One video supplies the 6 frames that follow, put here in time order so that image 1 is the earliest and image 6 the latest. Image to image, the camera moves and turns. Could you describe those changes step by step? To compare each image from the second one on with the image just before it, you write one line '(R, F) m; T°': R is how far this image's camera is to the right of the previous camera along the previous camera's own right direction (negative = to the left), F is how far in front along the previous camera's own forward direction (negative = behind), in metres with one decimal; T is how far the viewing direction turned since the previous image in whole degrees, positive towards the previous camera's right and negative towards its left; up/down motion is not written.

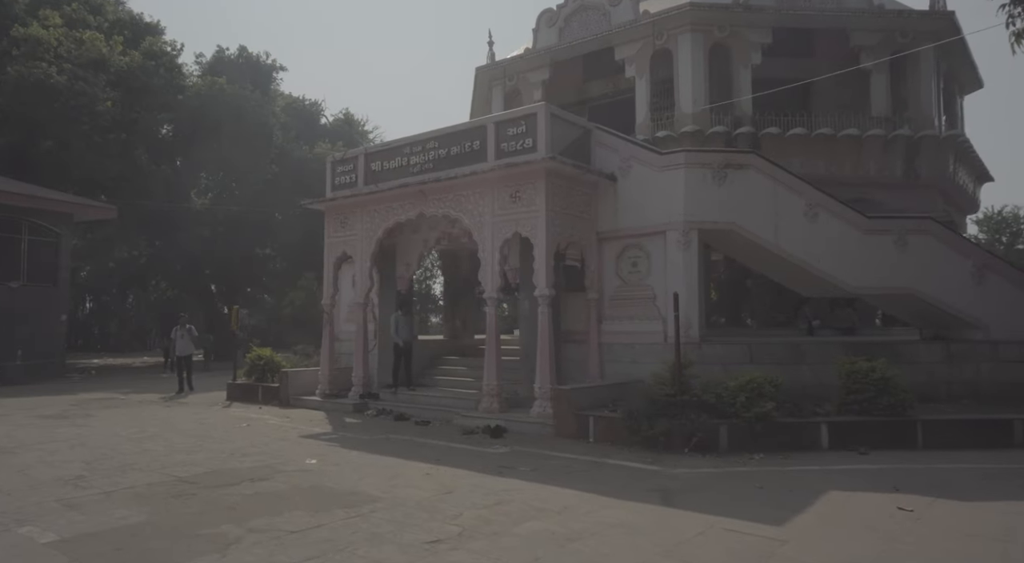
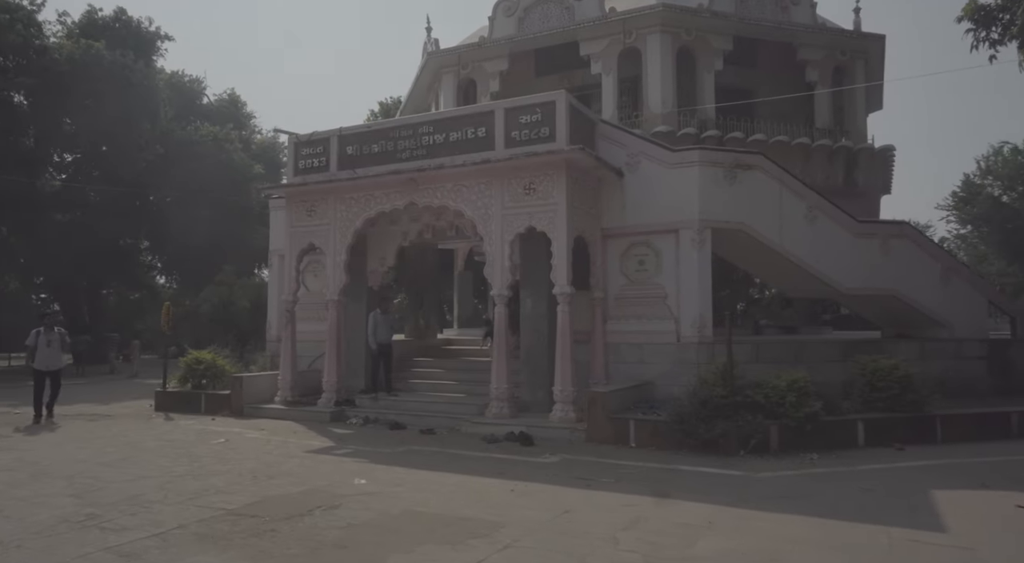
(-2.5, +0.9) m; +12°
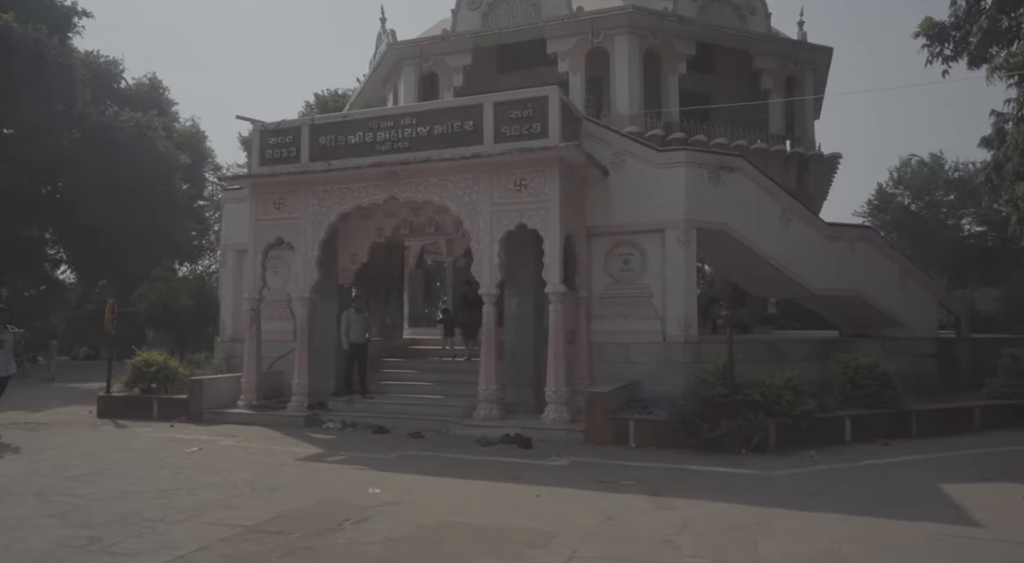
(-1.1, +0.3) m; +7°
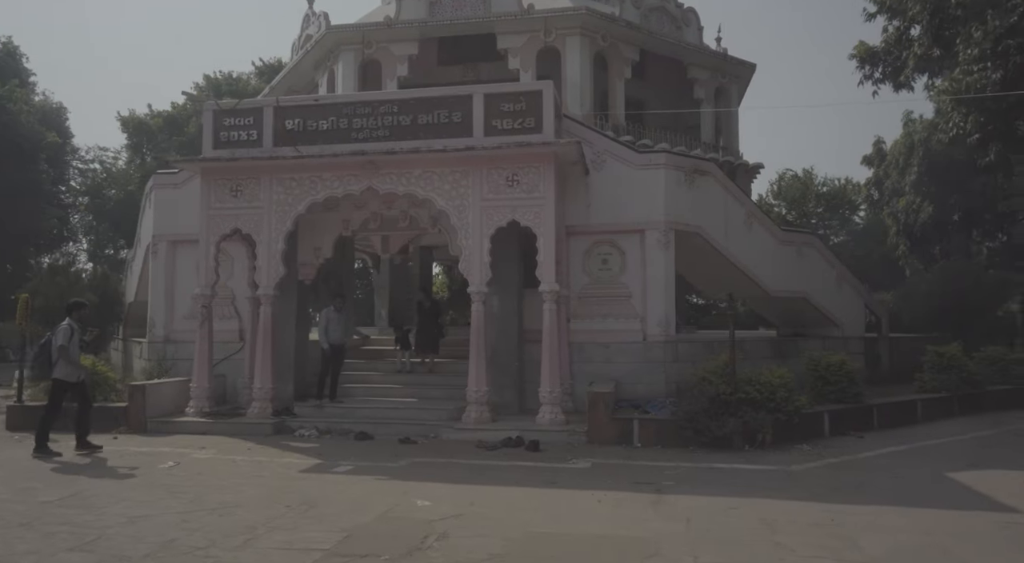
(-1.8, +0.5) m; +11°
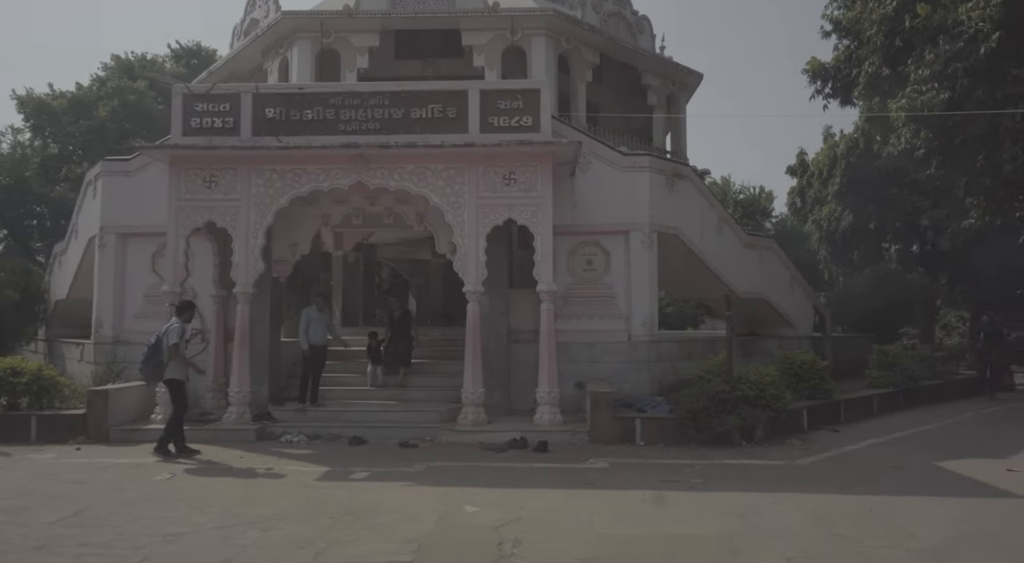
(-1.4, +0.2) m; +8°
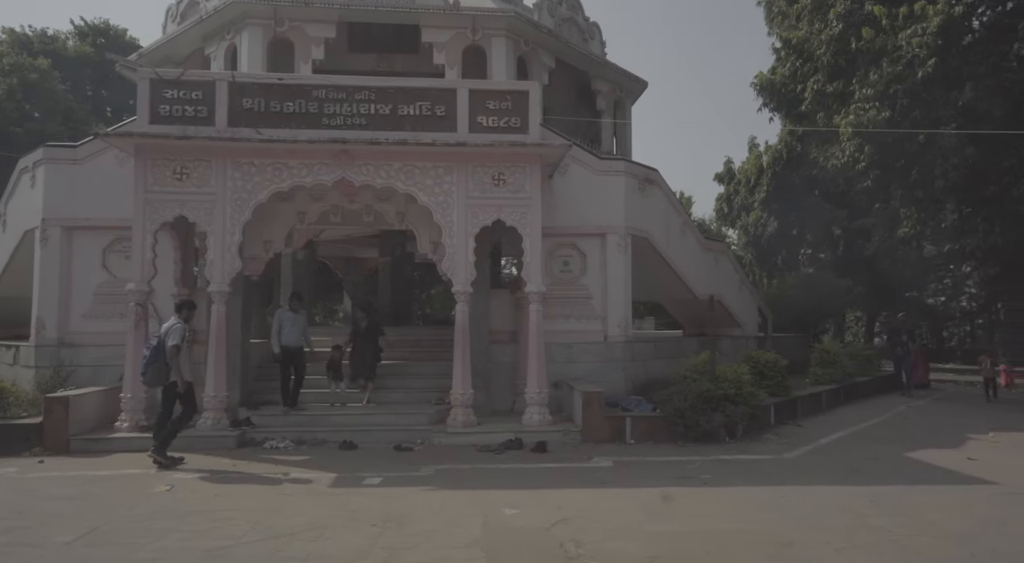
(-1.2, +0.1) m; +8°
